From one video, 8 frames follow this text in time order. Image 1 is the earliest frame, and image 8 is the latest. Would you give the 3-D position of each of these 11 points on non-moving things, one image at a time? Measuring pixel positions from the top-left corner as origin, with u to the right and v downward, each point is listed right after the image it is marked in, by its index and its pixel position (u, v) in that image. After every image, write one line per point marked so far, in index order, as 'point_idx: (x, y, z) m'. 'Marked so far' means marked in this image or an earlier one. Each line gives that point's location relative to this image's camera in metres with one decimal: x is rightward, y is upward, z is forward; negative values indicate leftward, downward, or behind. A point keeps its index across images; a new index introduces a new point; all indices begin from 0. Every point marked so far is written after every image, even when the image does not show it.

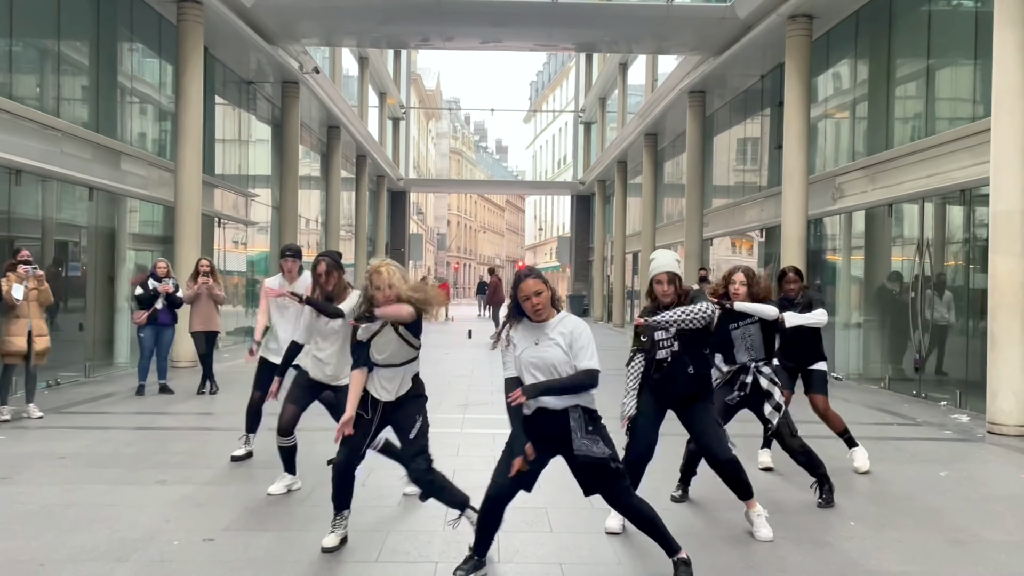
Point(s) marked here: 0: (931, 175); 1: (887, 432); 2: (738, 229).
0: (+4.8, +1.3, +9.8) m
1: (+3.3, -1.3, +7.4) m
2: (+4.2, +1.2, +16.1) m
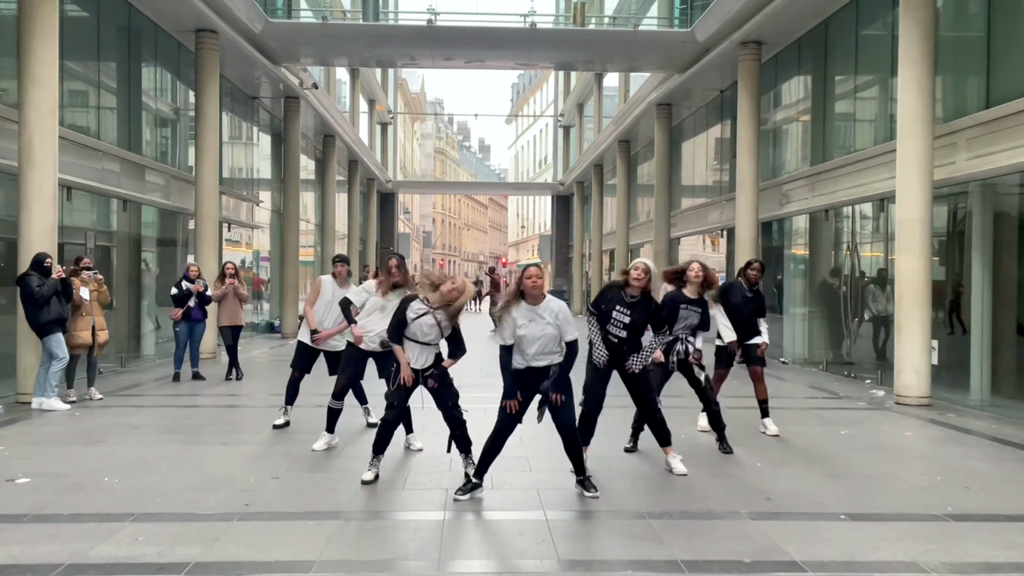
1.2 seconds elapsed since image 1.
0: (+4.6, +1.4, +11.3) m
1: (+3.2, -1.2, +8.9) m
2: (+3.9, +1.3, +17.6) m
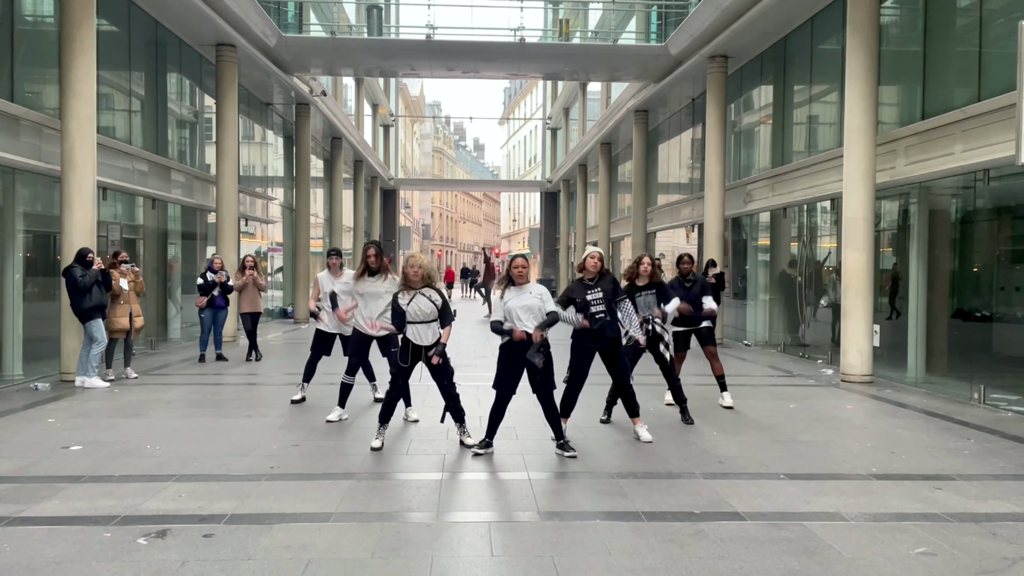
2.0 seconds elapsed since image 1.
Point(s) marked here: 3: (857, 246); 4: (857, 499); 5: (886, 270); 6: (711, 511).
0: (+4.5, +1.5, +12.4) m
1: (+3.1, -1.1, +10.0) m
2: (+3.9, +1.5, +18.7) m
3: (+4.0, +0.5, +9.8) m
4: (+2.0, -1.2, +4.7) m
5: (+4.7, +0.2, +10.6) m
6: (+1.1, -1.2, +4.4) m
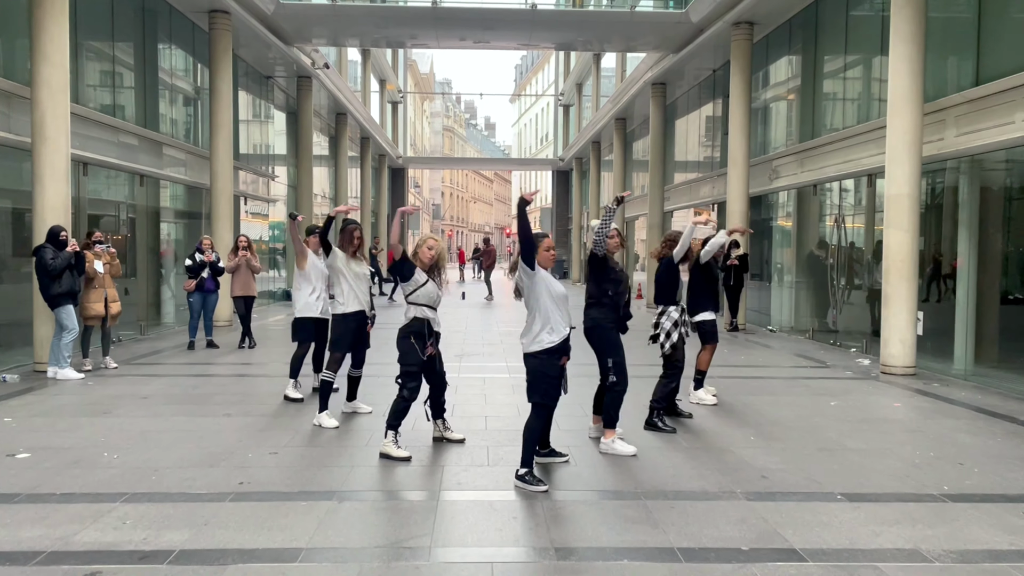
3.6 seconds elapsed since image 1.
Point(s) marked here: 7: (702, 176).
0: (+4.6, +1.7, +11.5) m
1: (+3.2, -0.9, +9.1) m
2: (+4.1, +1.9, +17.8) m
3: (+4.1, +0.7, +9.0) m
4: (+2.0, -1.1, +3.9) m
5: (+4.9, +0.4, +9.7) m
6: (+1.1, -1.1, +3.6) m
7: (+4.0, +2.4, +17.7) m
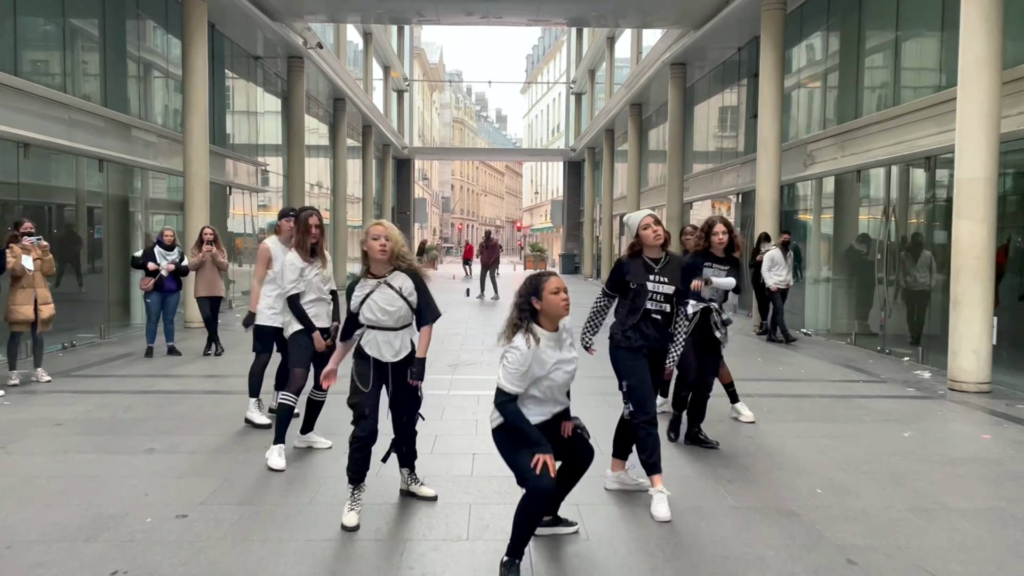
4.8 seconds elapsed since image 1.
0: (+4.7, +1.7, +10.1) m
1: (+3.2, -1.0, +7.8) m
2: (+4.2, +1.9, +16.3) m
3: (+4.2, +0.6, +7.5) m
4: (+1.9, -1.2, +2.6) m
5: (+4.9, +0.4, +8.3) m
6: (+1.0, -1.2, +2.3) m
7: (+4.2, +2.4, +16.2) m
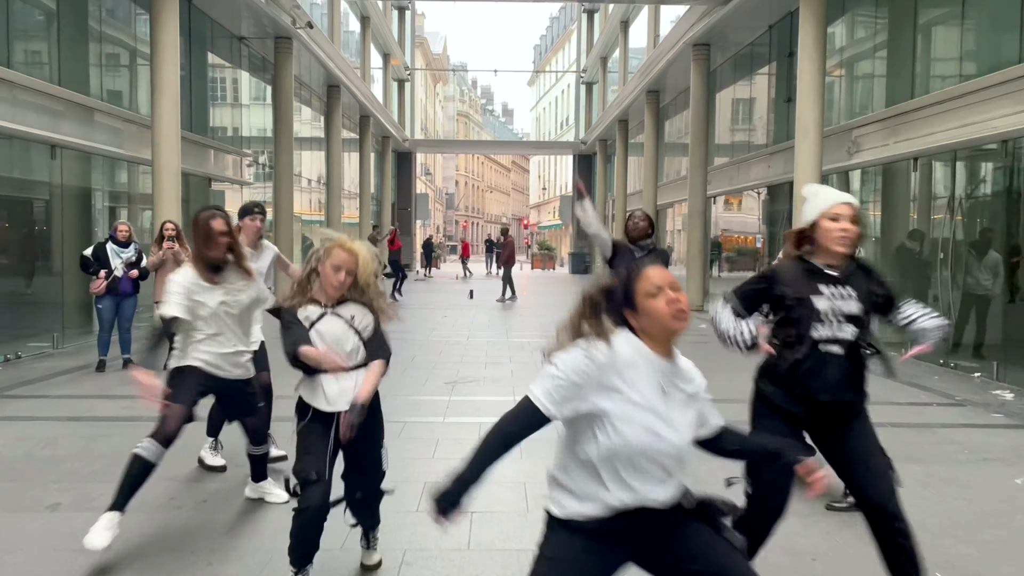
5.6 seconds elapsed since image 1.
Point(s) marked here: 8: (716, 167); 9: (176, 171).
0: (+4.7, +1.7, +8.8) m
1: (+3.3, -1.0, +6.5) m
2: (+4.3, +1.9, +15.1) m
3: (+4.2, +0.6, +6.2) m
4: (+2.0, -1.2, +1.3) m
5: (+4.9, +0.4, +7.0) m
6: (+1.1, -1.2, +1.0) m
7: (+4.3, +2.4, +14.9) m
8: (+4.2, +2.5, +17.3) m
9: (-4.5, +1.5, +11.1) m
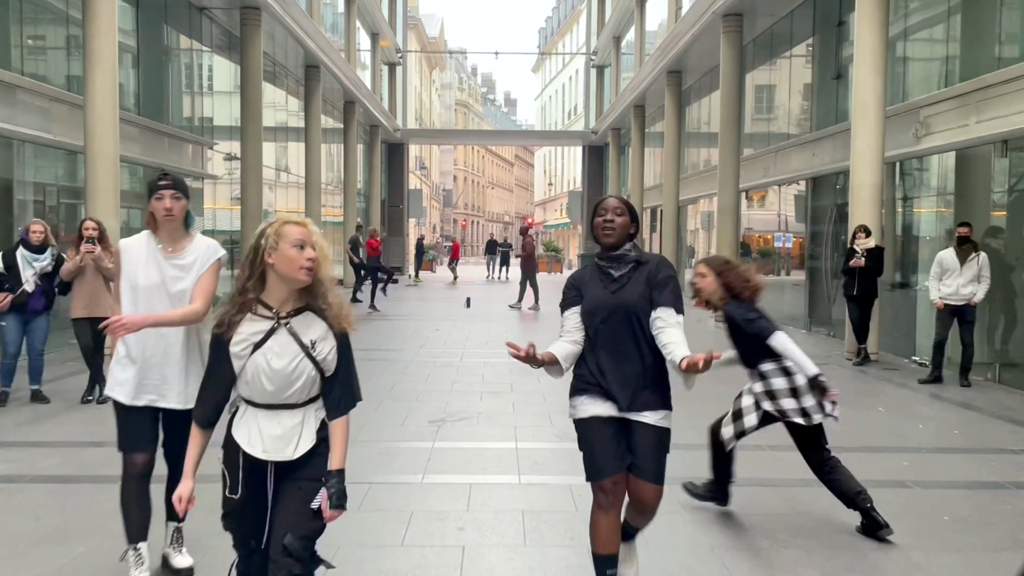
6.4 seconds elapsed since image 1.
0: (+4.8, +1.6, +7.2) m
1: (+3.4, -1.1, +4.9) m
2: (+4.3, +1.8, +13.5) m
3: (+4.3, +0.5, +4.7) m
4: (+2.1, -1.3, -0.3) m
5: (+5.0, +0.3, +5.4) m
6: (+1.2, -1.3, -0.6) m
7: (+4.3, +2.3, +13.4) m
8: (+4.1, +2.4, +15.7) m
9: (-4.4, +1.4, +9.4) m
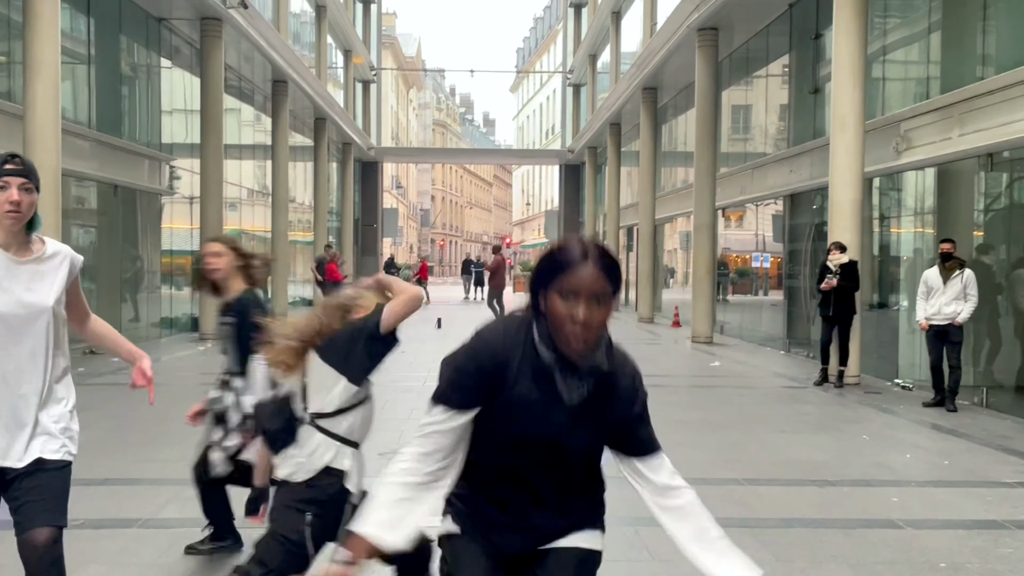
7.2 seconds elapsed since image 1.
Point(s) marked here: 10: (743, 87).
0: (+4.5, +1.4, +6.9) m
1: (+3.1, -1.2, +4.5) m
2: (+3.9, +1.5, +13.2) m
3: (+4.1, +0.4, +4.4) m
4: (+2.0, -1.3, -0.7) m
5: (+4.8, +0.2, +5.1) m
6: (+1.1, -1.3, -1.0) m
7: (+3.8, +2.0, +13.1) m
8: (+3.6, +2.0, +15.5) m
9: (-4.8, +1.2, +8.9) m
10: (+4.5, +3.9, +16.4) m
